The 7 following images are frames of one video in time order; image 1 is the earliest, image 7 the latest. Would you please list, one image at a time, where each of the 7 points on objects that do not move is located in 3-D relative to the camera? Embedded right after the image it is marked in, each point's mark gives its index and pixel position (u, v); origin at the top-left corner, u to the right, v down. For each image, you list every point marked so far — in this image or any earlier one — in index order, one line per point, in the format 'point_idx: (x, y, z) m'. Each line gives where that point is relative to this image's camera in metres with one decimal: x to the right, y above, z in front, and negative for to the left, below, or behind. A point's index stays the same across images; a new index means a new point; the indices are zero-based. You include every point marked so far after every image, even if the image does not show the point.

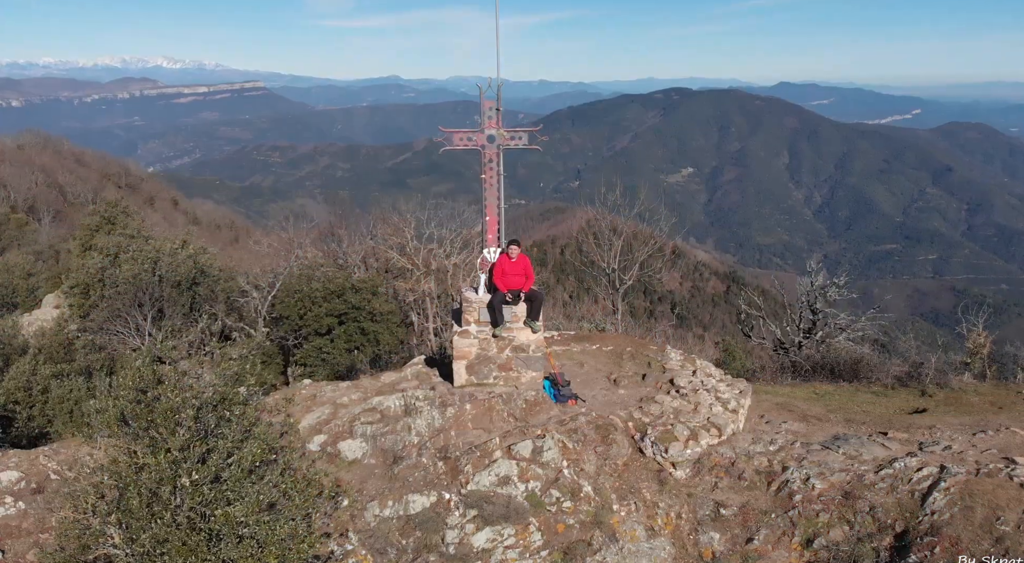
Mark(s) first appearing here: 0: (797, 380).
0: (+6.2, -2.1, +16.1) m
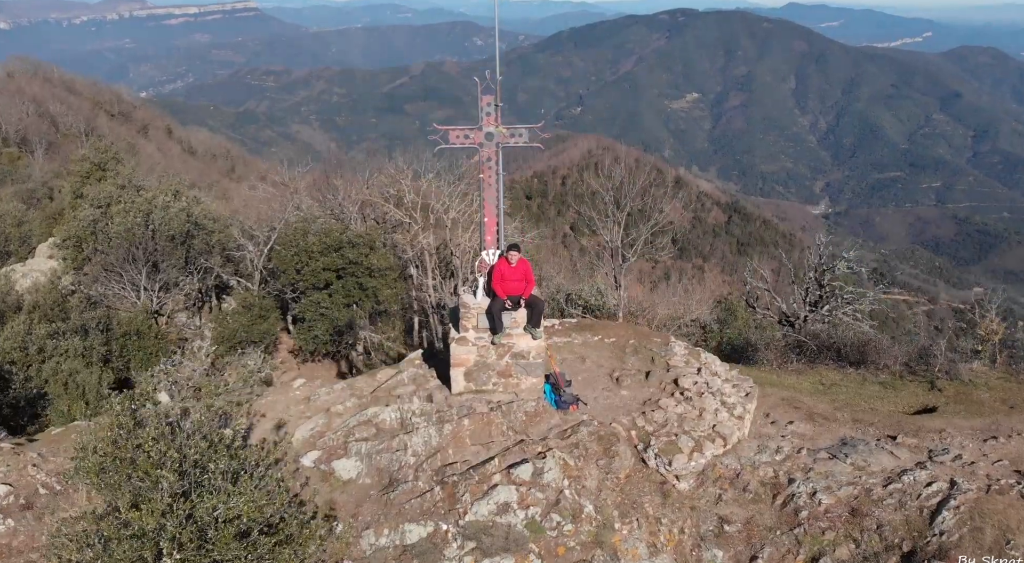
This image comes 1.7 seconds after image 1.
0: (+6.2, -1.7, +15.8) m
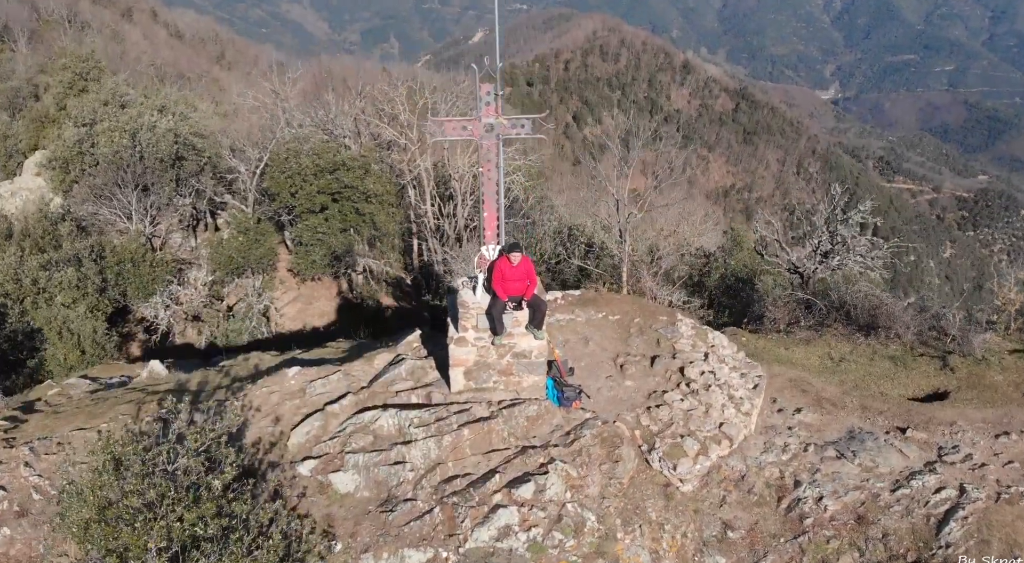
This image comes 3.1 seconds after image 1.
0: (+6.2, -0.8, +15.5) m
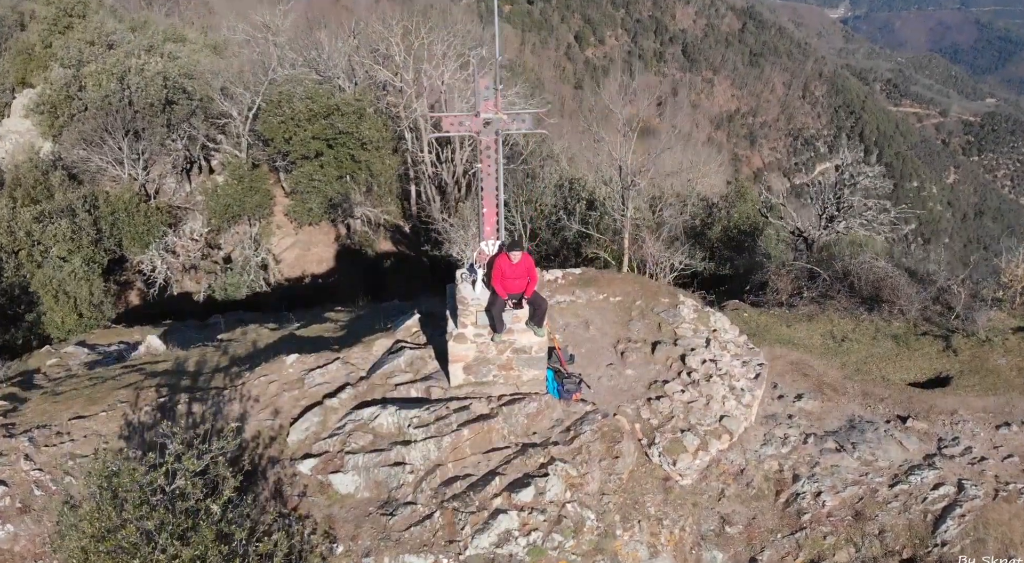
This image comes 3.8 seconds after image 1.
0: (+6.2, -0.2, +15.3) m
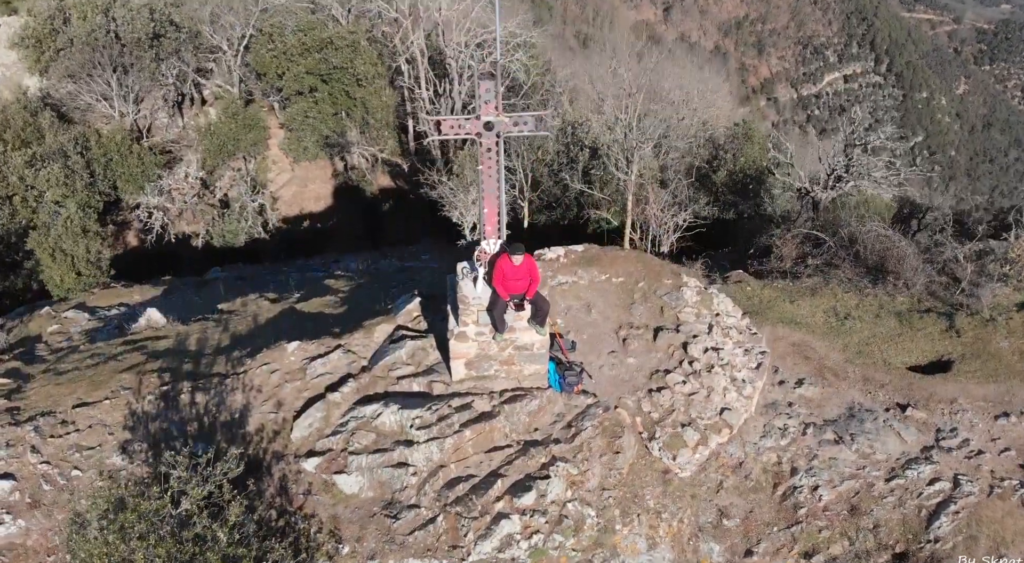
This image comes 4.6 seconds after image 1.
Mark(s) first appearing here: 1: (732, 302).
0: (+6.2, +0.4, +15.1) m
1: (+3.6, -0.3, +12.2) m
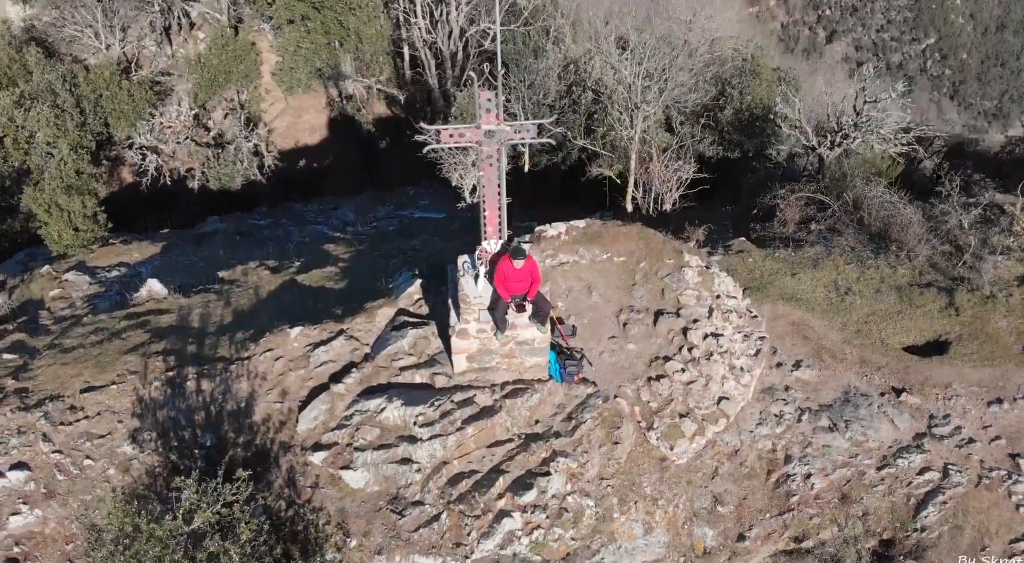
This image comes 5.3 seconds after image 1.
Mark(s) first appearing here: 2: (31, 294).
0: (+6.2, +1.1, +15.0) m
1: (+3.6, 0.0, +12.2) m
2: (-10.2, -0.3, +15.9) m
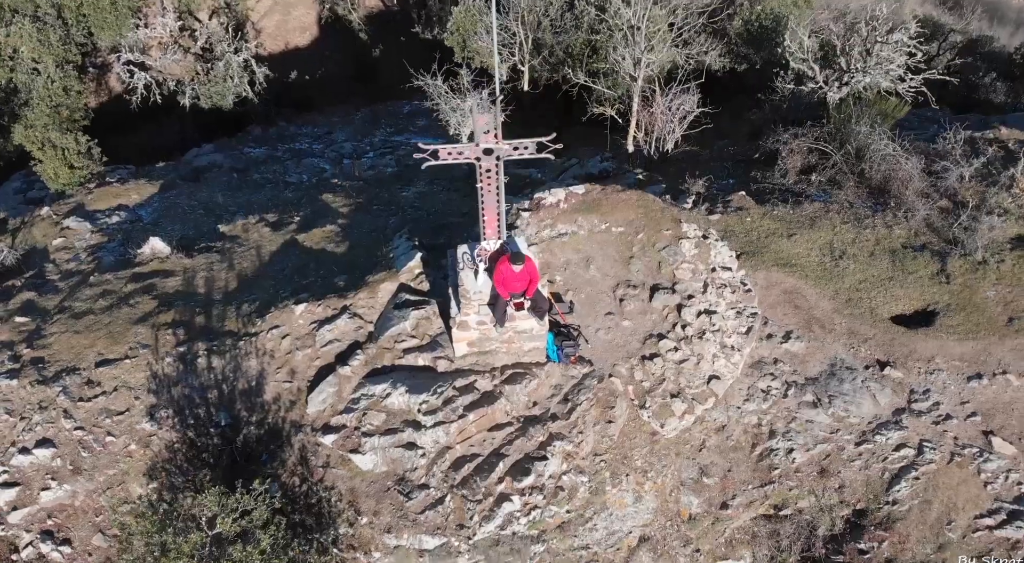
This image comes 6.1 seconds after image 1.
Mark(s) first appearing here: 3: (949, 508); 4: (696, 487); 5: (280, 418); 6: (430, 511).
0: (+6.2, +2.0, +14.9) m
1: (+3.6, +0.5, +12.3) m
2: (-10.3, +0.8, +16.0) m
3: (+6.1, -3.1, +10.5) m
4: (+2.7, -3.1, +10.9) m
5: (-3.3, -2.0, +10.7) m
6: (-1.1, -3.0, +9.8) m
